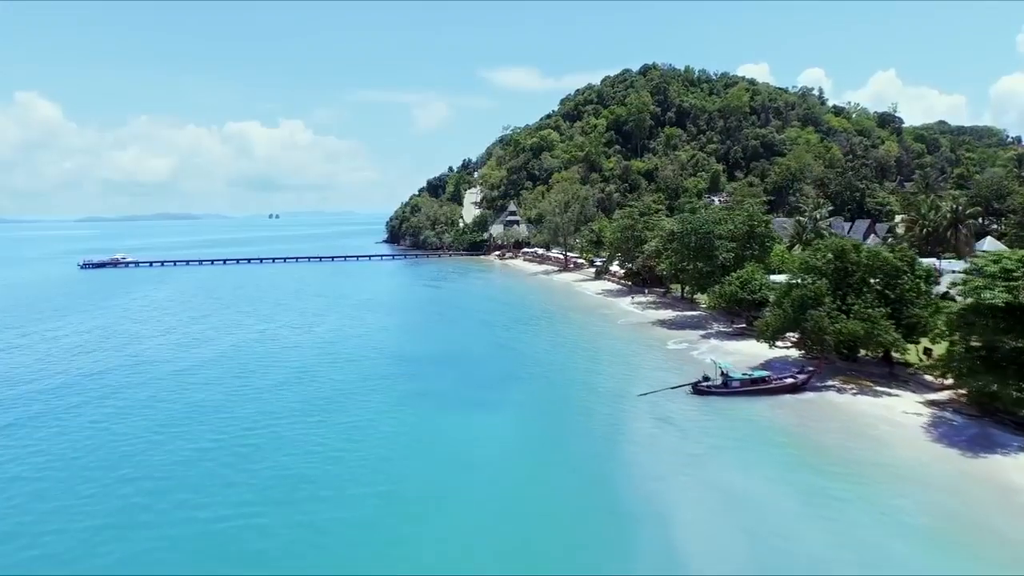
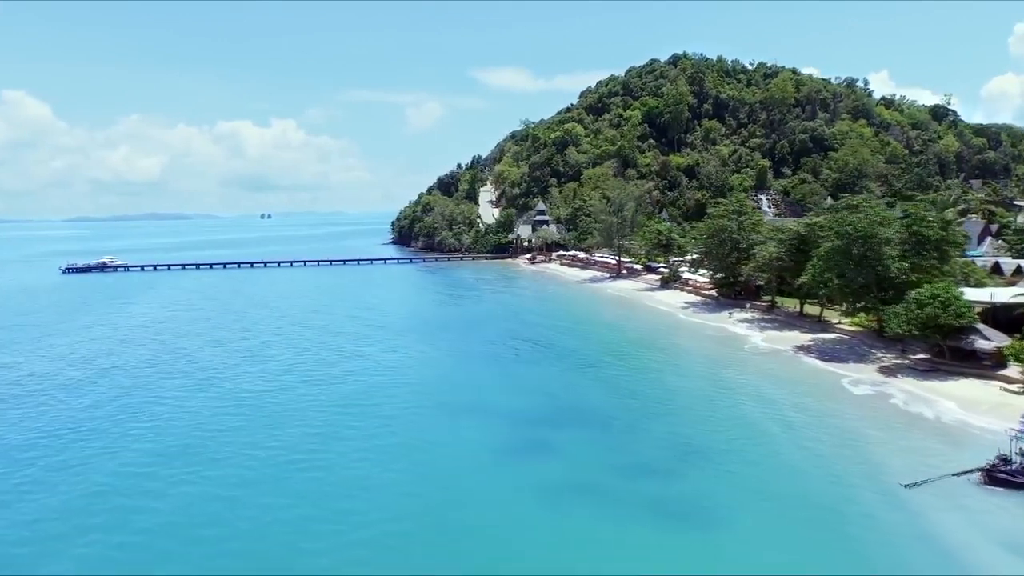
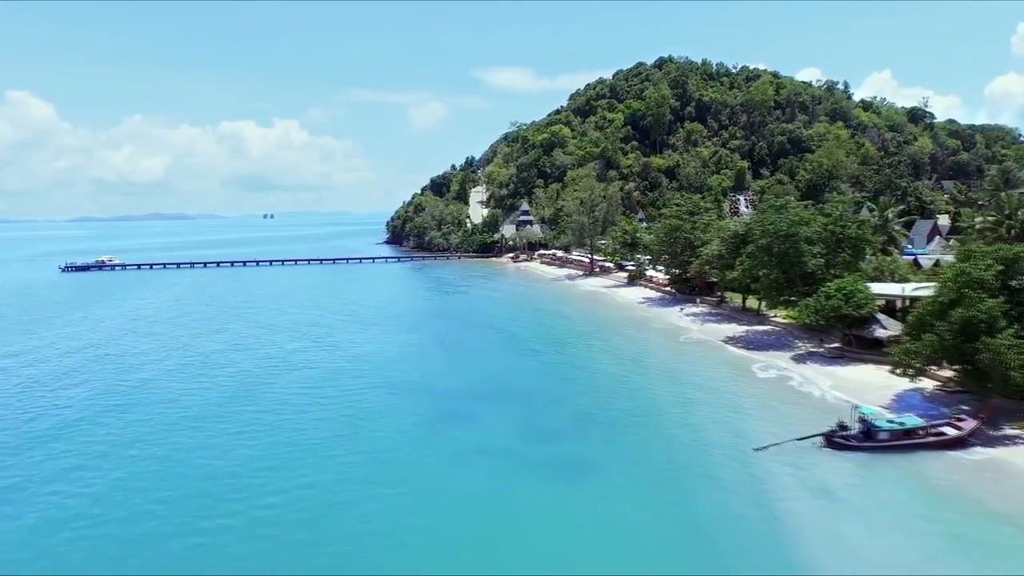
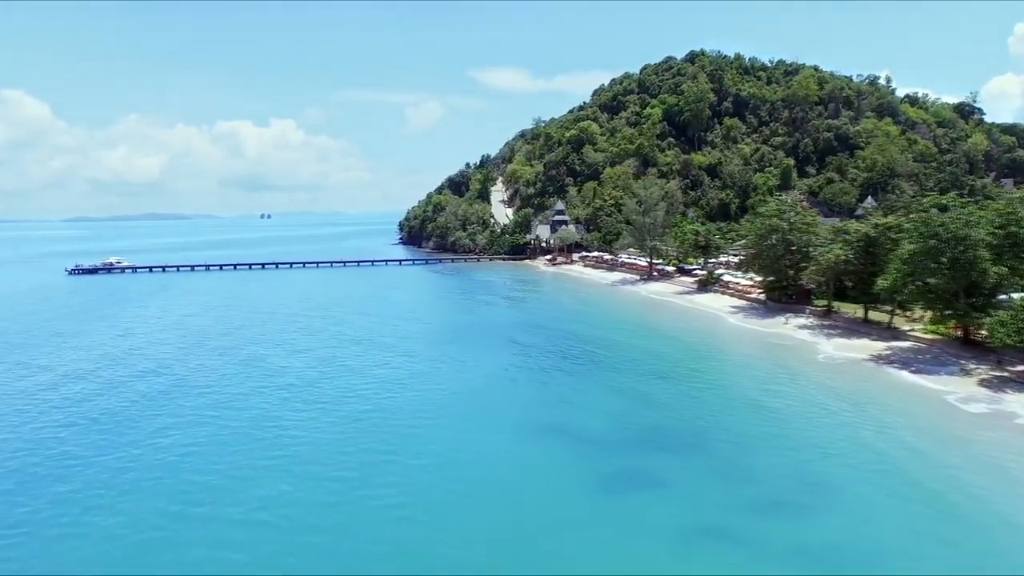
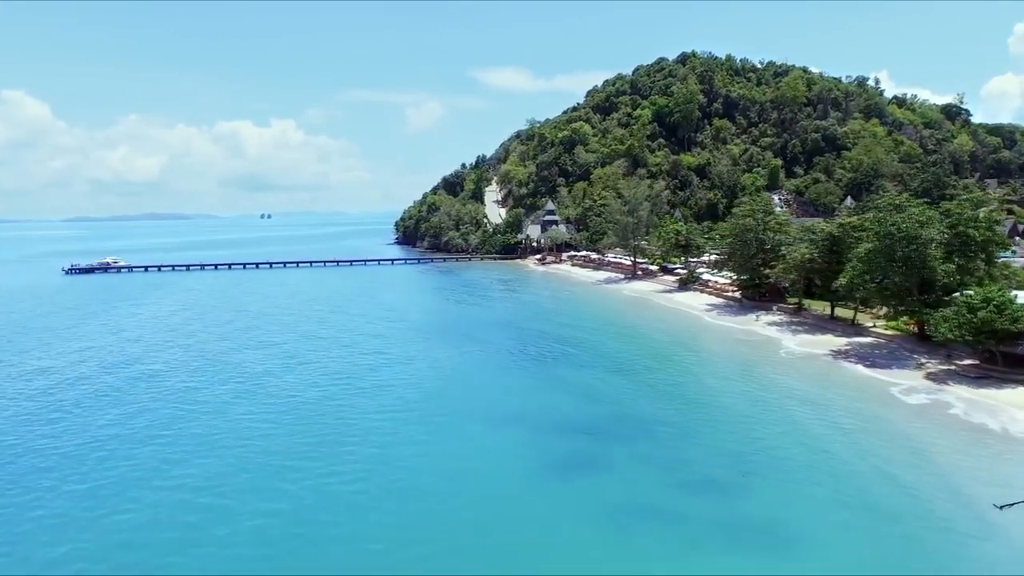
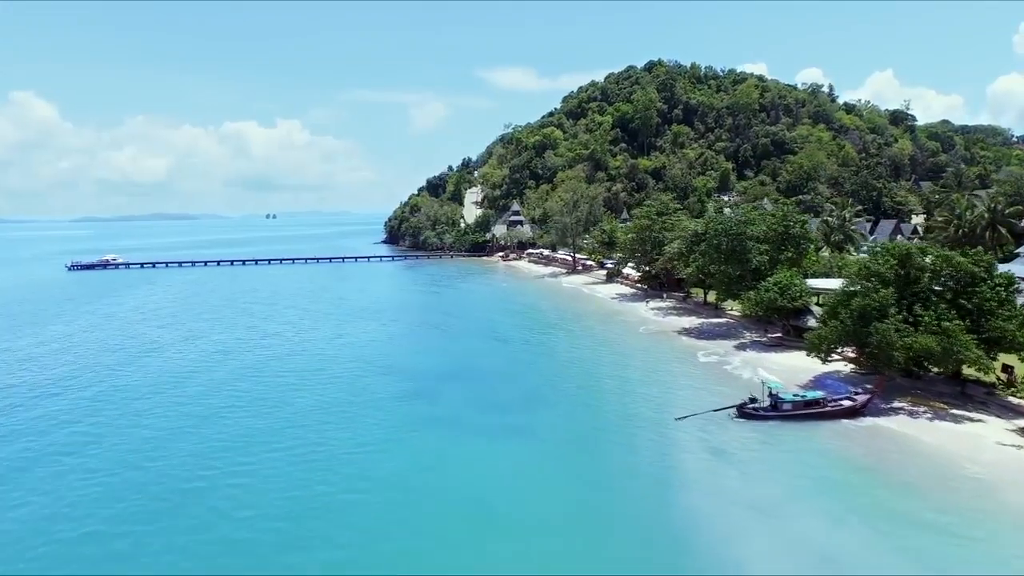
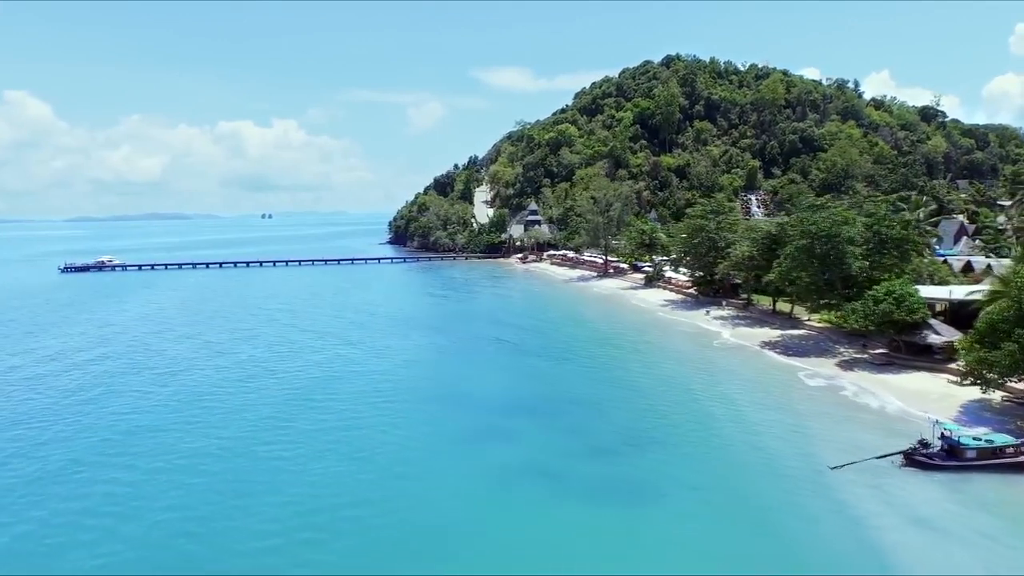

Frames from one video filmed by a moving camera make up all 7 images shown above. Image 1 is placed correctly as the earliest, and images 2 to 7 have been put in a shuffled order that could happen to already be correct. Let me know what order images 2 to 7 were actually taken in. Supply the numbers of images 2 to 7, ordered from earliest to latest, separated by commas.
6, 3, 7, 2, 5, 4
